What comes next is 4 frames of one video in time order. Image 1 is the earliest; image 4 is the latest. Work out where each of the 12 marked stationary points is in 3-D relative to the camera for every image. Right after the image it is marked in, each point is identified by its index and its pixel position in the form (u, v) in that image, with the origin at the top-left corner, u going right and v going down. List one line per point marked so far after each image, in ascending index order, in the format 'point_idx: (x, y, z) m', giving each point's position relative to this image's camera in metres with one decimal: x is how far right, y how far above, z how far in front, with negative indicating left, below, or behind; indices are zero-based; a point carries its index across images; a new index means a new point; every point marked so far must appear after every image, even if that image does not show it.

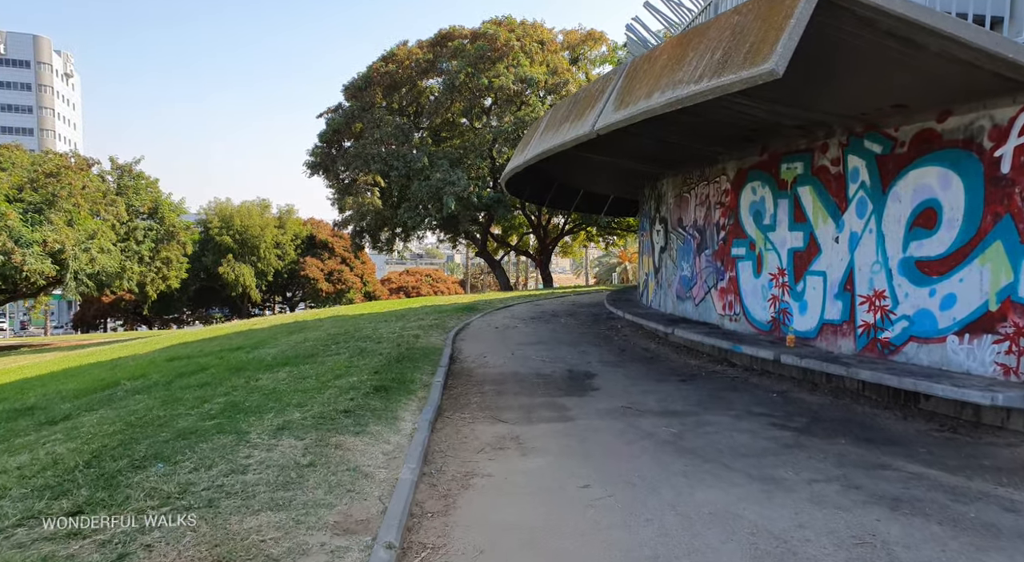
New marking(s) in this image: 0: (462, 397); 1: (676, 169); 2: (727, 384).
0: (-0.6, -1.4, +9.8) m
1: (+3.0, +2.1, +15.0) m
2: (+2.8, -1.3, +10.5) m
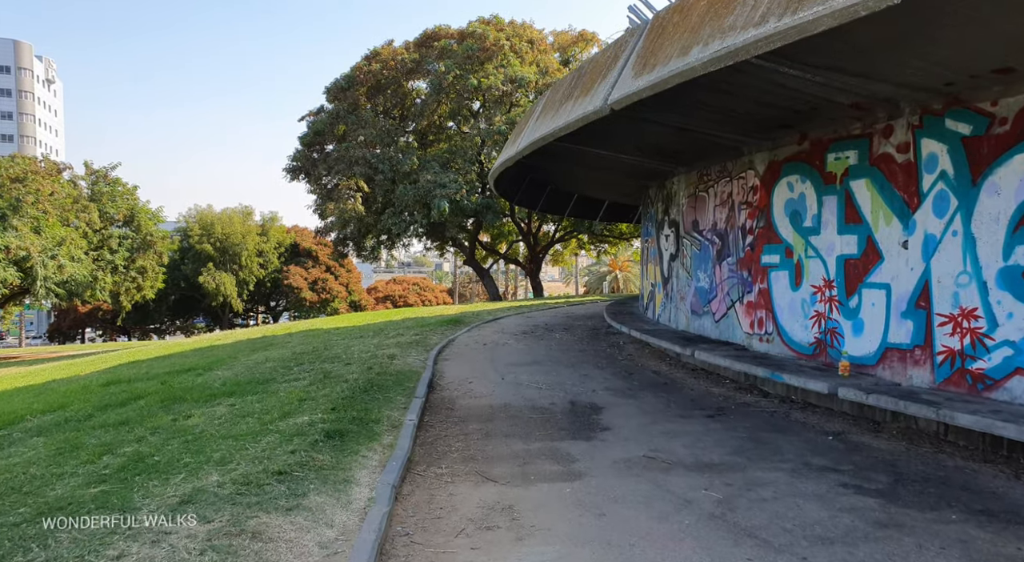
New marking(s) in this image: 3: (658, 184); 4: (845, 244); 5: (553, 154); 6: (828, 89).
0: (-0.7, -1.6, +7.8) m
1: (+2.9, +1.9, +13.1) m
2: (+2.7, -1.5, +8.6) m
3: (+2.9, +1.9, +15.8) m
4: (+3.6, +0.4, +8.8) m
5: (+0.7, +2.3, +14.6) m
6: (+3.1, +1.9, +7.8) m
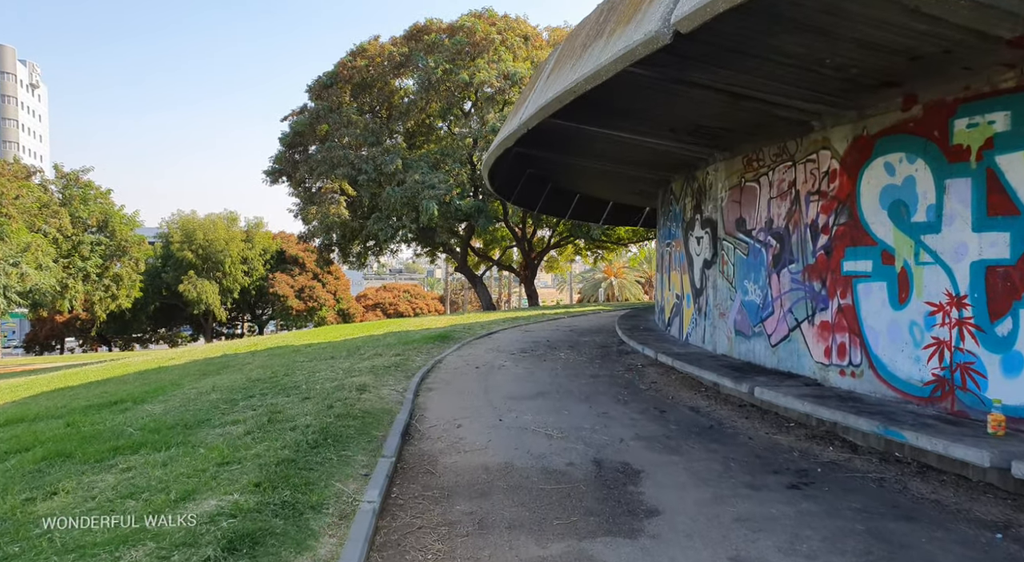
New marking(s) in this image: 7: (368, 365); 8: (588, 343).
0: (-0.7, -1.7, +5.2) m
1: (+2.9, +1.7, +10.5) m
2: (+2.7, -1.6, +6.0) m
3: (+2.8, +1.7, +13.2) m
4: (+3.7, +0.3, +6.2) m
5: (+0.7, +2.1, +12.0) m
6: (+3.1, +1.7, +5.2) m
7: (-2.5, -1.4, +13.9) m
8: (+1.7, -1.3, +17.4) m
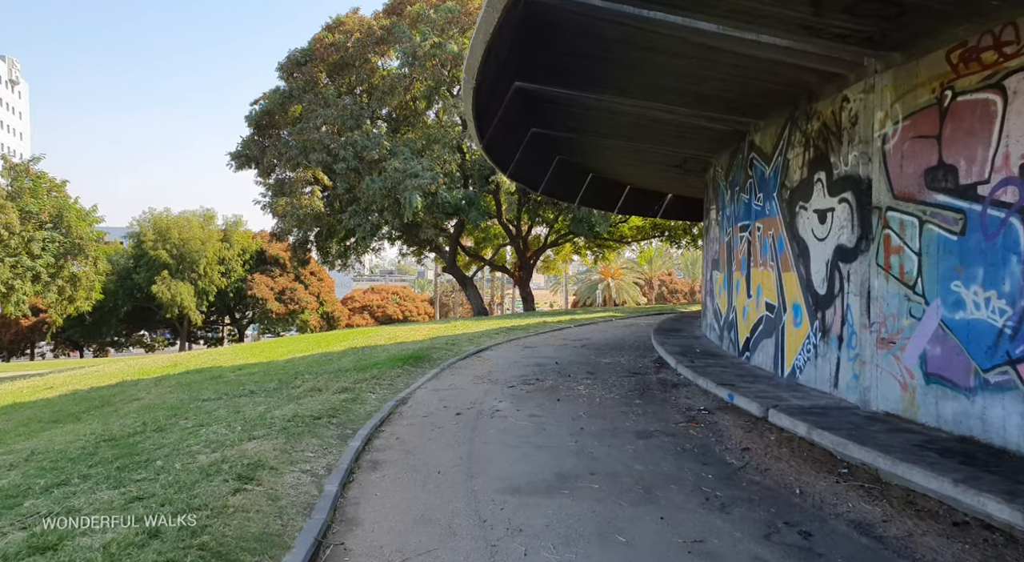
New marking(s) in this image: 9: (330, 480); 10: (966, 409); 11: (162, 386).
0: (-0.6, -1.7, +0.3) m
1: (+2.9, +1.7, +5.7) m
2: (+2.8, -1.6, +1.1) m
3: (+2.8, +1.7, +8.4) m
4: (+3.7, +0.3, +1.4) m
5: (+0.7, +2.1, +7.2) m
6: (+3.2, +1.7, +0.4) m
7: (-2.5, -1.5, +9.0) m
8: (+1.6, -1.3, +12.6) m
9: (-1.4, -1.6, +6.4) m
10: (+2.9, -0.8, +5.2) m
11: (-5.8, -1.6, +13.2) m
